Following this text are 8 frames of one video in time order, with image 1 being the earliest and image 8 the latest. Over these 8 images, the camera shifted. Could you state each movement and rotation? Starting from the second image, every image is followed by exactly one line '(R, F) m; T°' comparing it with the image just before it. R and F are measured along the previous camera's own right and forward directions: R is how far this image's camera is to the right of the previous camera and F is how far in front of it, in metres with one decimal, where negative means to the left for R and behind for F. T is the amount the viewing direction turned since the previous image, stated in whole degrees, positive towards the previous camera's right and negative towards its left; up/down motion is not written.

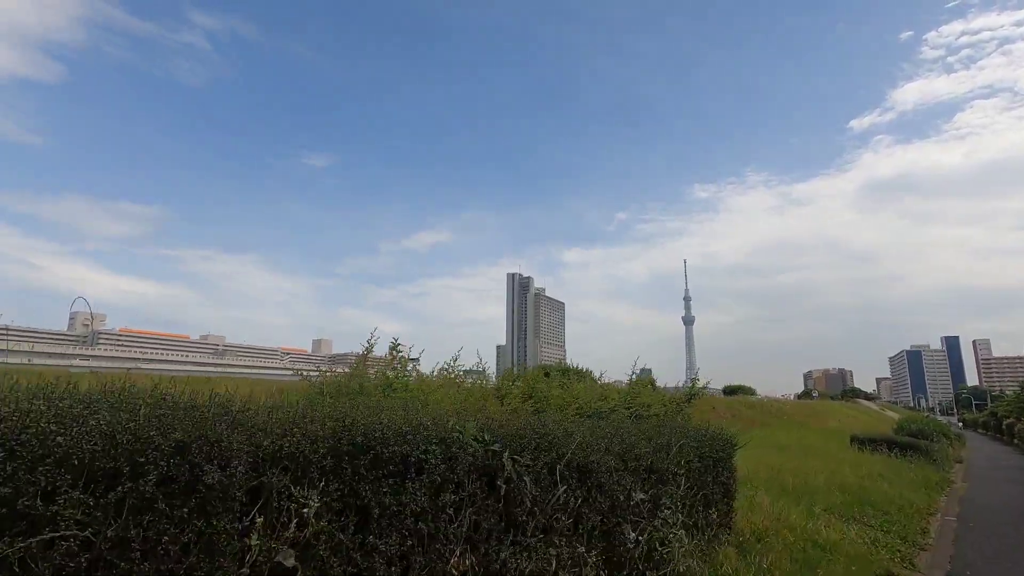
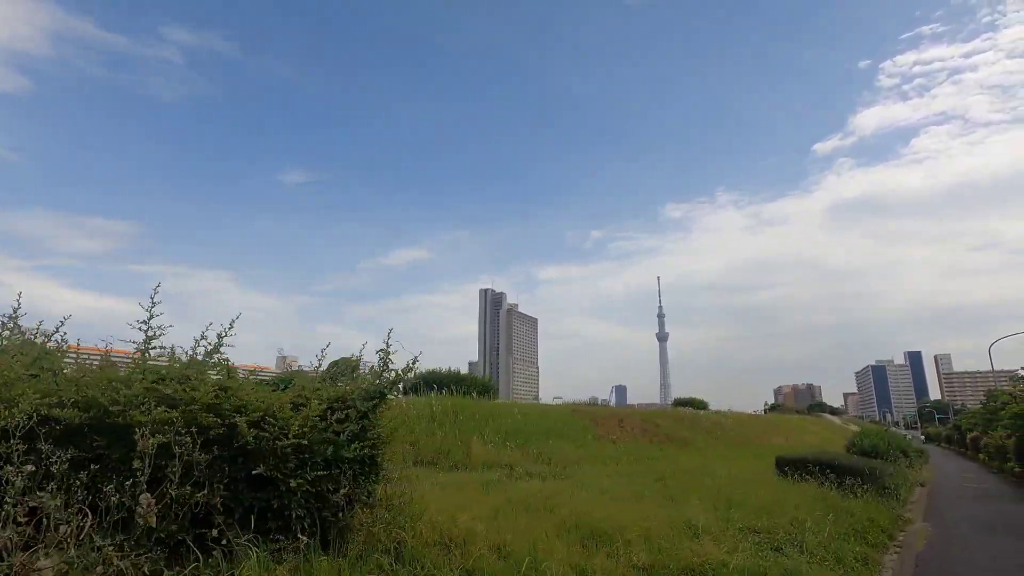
(+1.8, +2.2) m; +2°
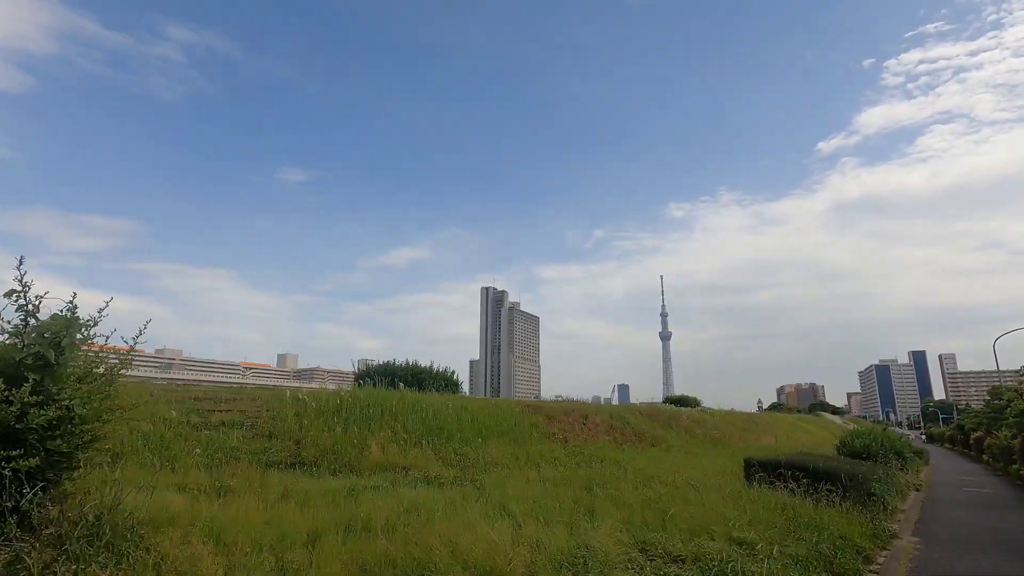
(+0.7, +0.8) m; 0°
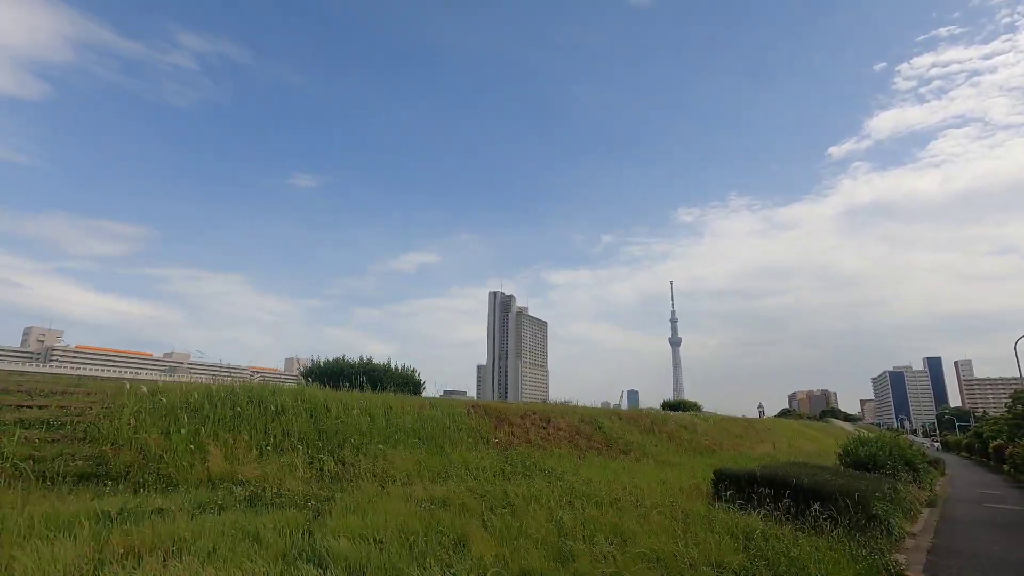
(+0.7, +0.9) m; -1°
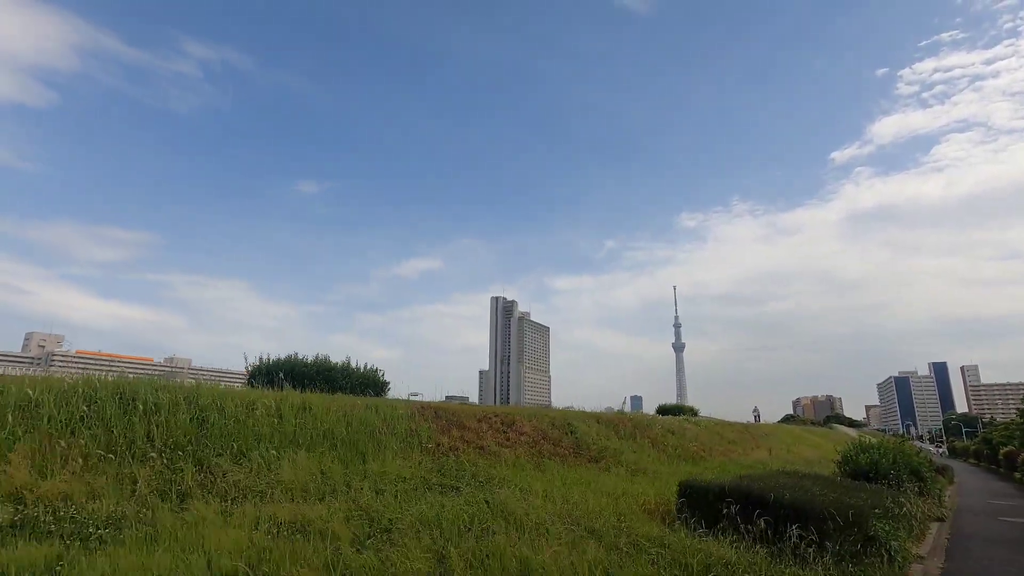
(+0.5, +0.7) m; 0°
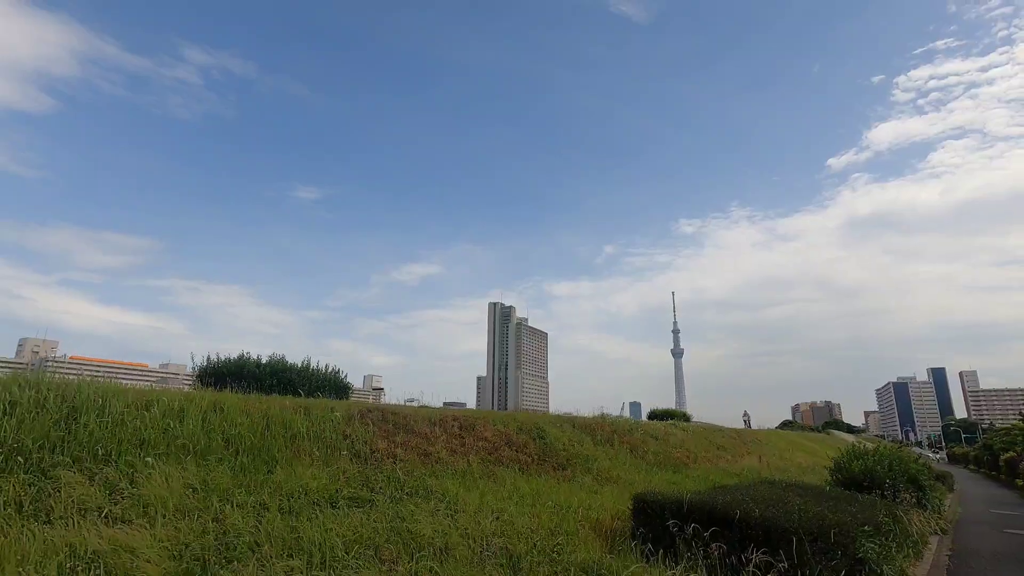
(+0.4, +0.5) m; 0°
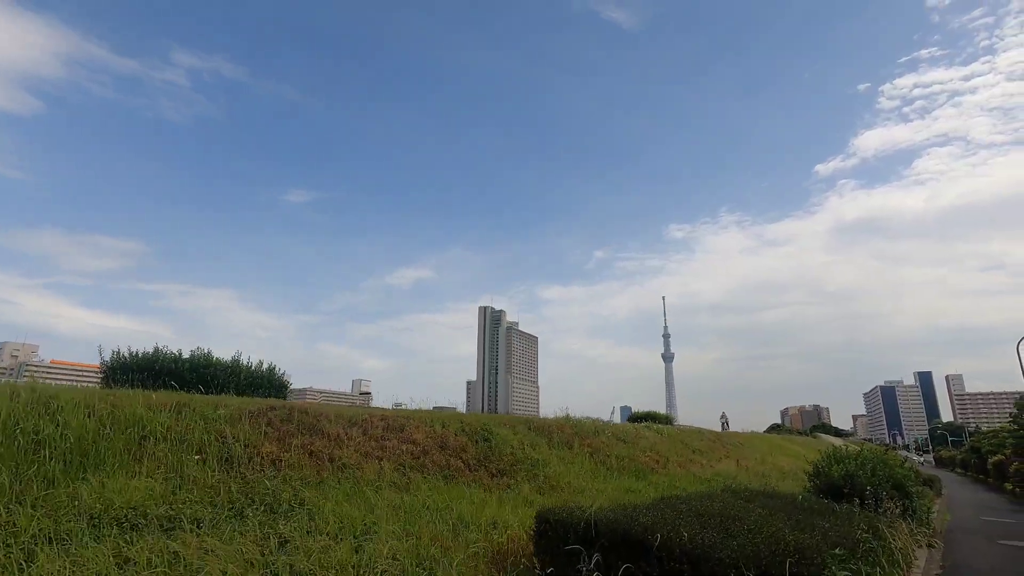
(+0.5, +0.7) m; +1°
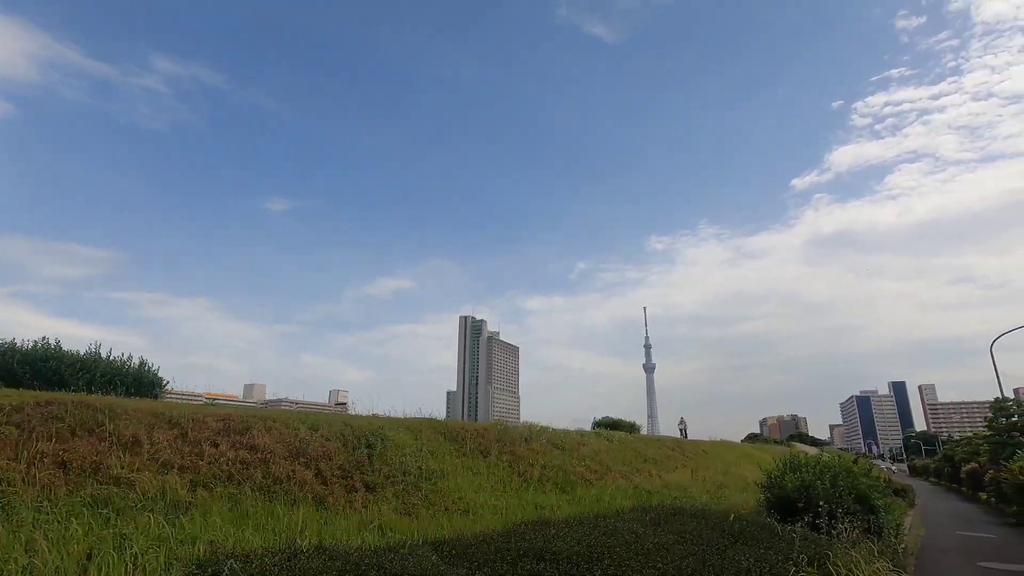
(+0.8, +1.0) m; +2°
